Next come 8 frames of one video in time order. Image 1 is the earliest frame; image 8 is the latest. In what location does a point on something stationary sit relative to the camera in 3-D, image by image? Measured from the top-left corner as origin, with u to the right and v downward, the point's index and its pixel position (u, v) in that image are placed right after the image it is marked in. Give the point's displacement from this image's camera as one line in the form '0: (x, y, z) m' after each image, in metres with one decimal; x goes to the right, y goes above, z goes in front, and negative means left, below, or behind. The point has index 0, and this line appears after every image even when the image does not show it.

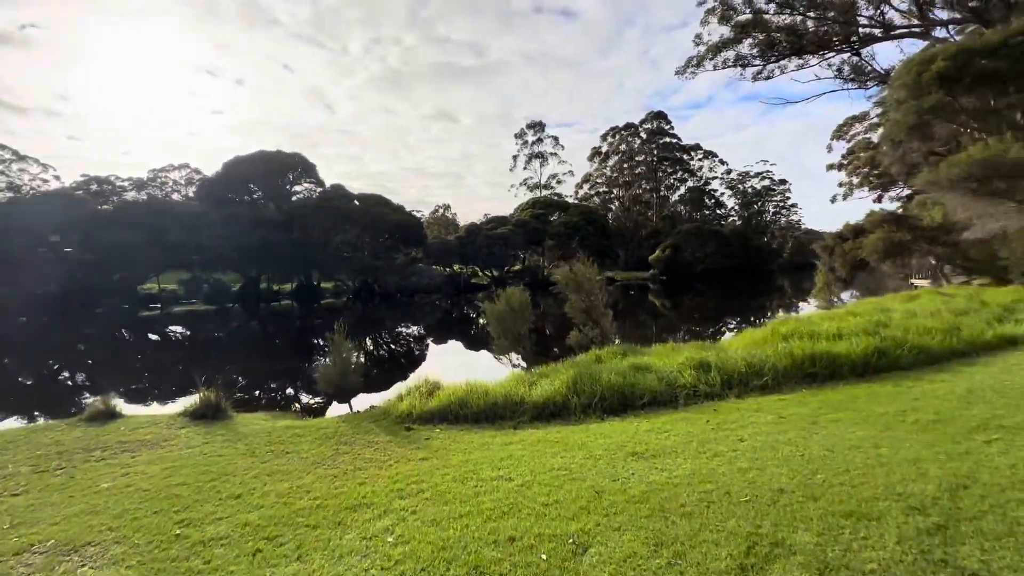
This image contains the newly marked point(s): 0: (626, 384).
0: (+1.3, -1.1, +5.2) m
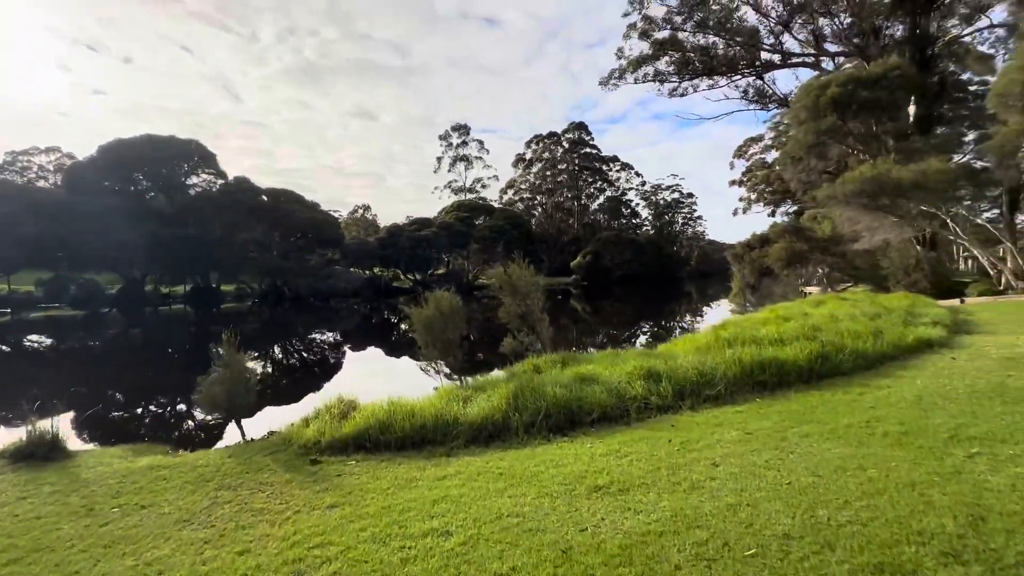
0: (+0.6, -1.1, +4.6) m
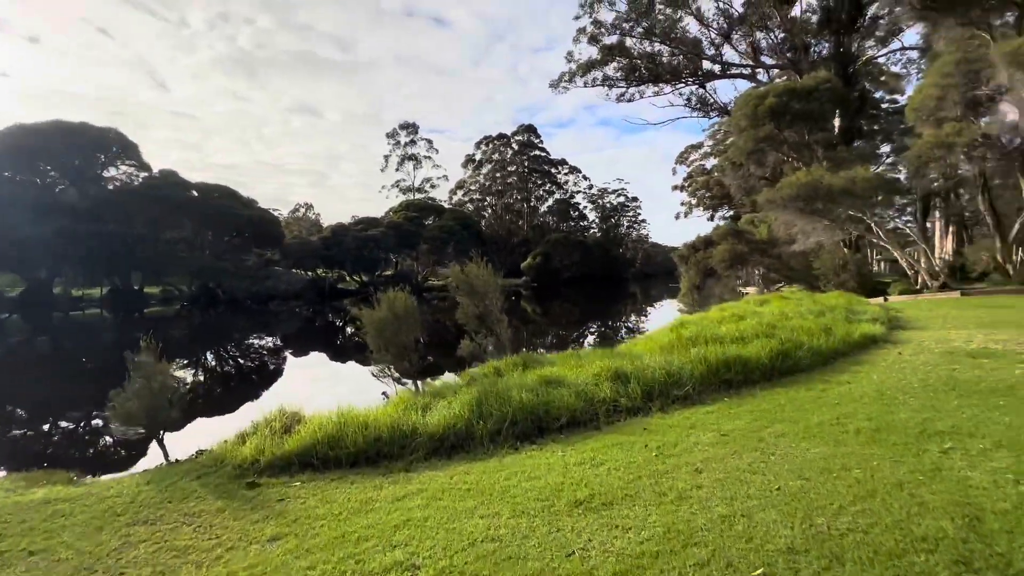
0: (+0.2, -1.1, +4.4) m
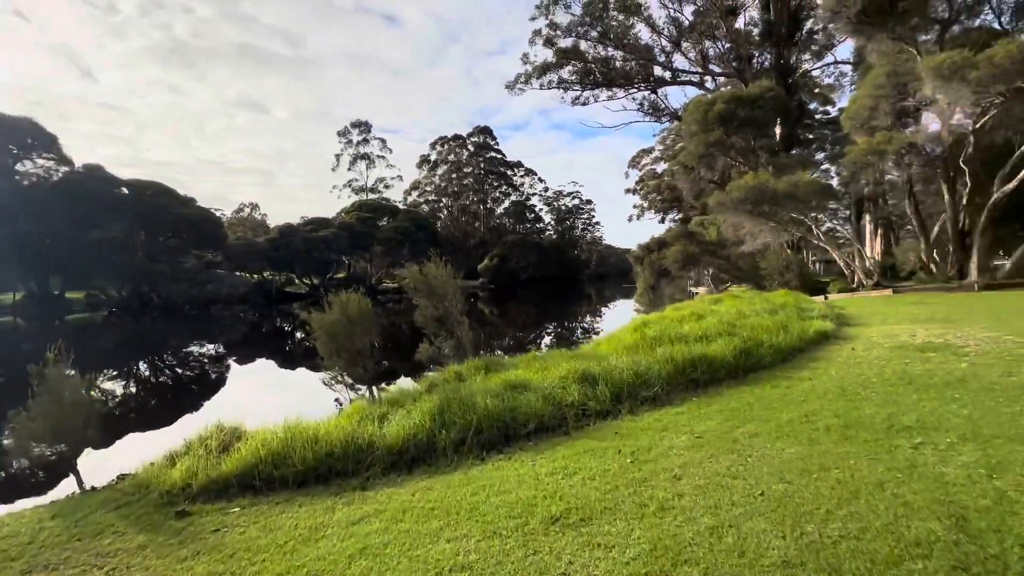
0: (-0.1, -1.1, +4.1) m
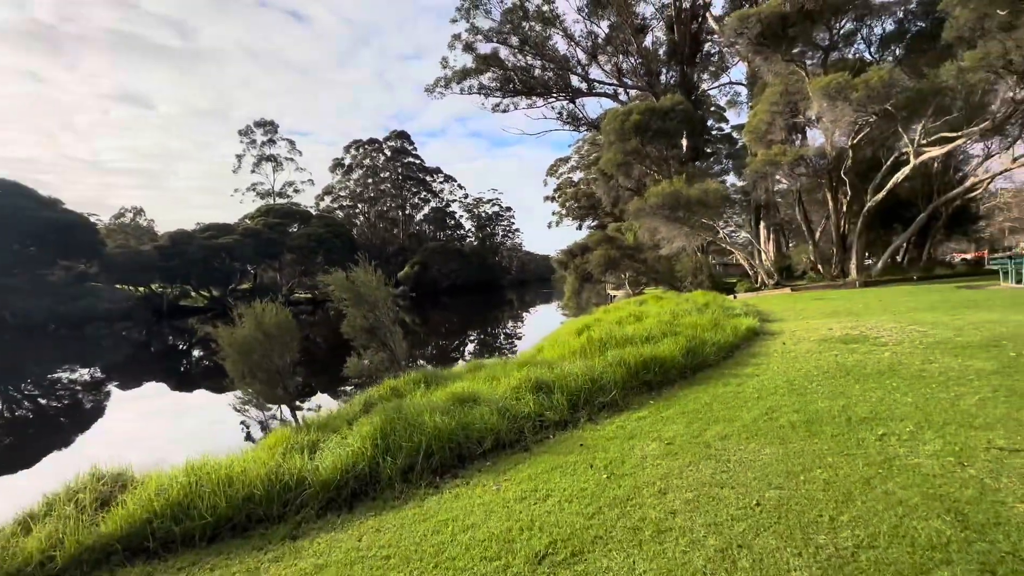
0: (-0.4, -1.1, +3.7) m
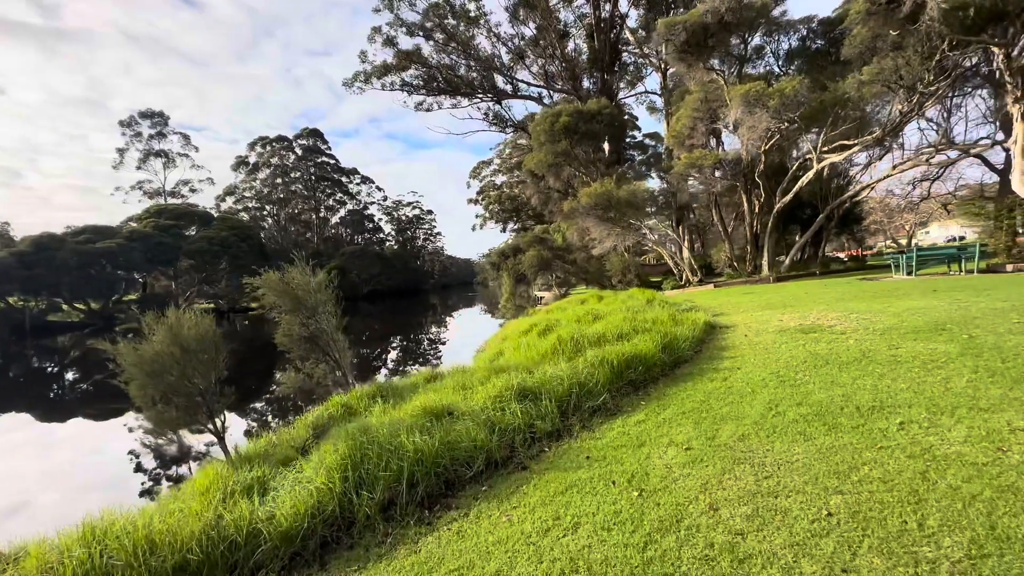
0: (-0.5, -1.1, +3.2) m
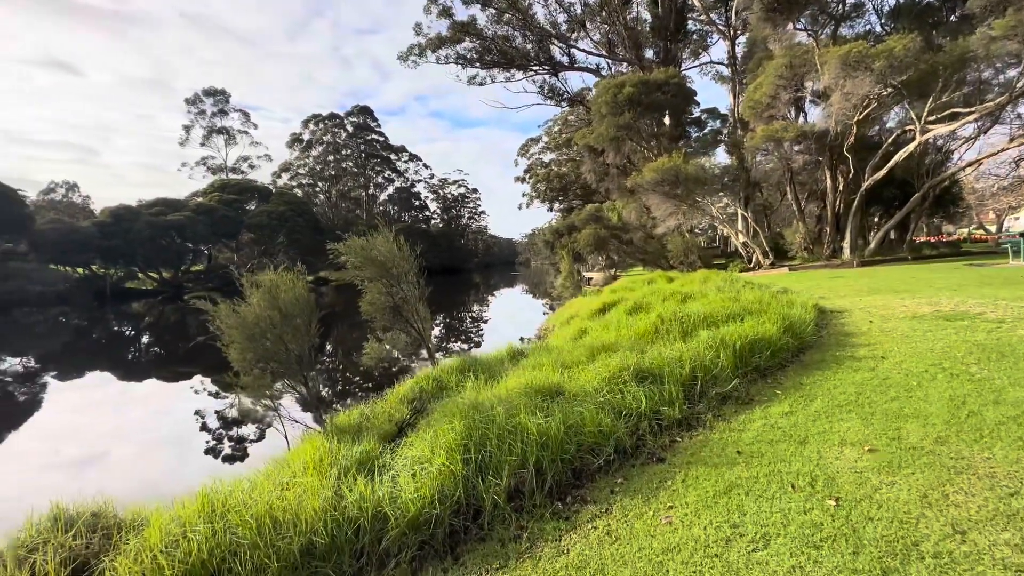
0: (+0.3, -0.9, +2.8) m
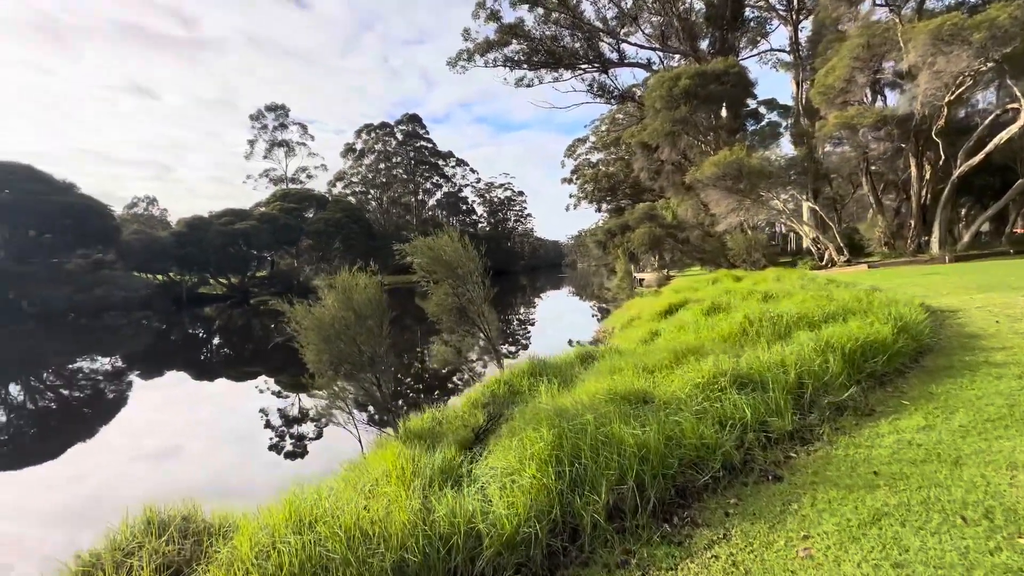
0: (+0.8, -0.8, +2.6) m
